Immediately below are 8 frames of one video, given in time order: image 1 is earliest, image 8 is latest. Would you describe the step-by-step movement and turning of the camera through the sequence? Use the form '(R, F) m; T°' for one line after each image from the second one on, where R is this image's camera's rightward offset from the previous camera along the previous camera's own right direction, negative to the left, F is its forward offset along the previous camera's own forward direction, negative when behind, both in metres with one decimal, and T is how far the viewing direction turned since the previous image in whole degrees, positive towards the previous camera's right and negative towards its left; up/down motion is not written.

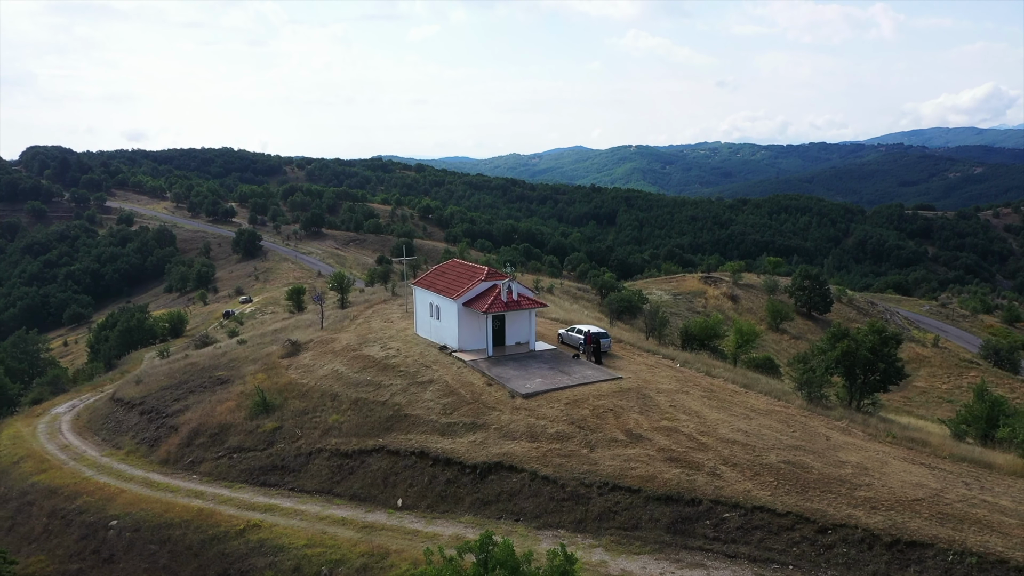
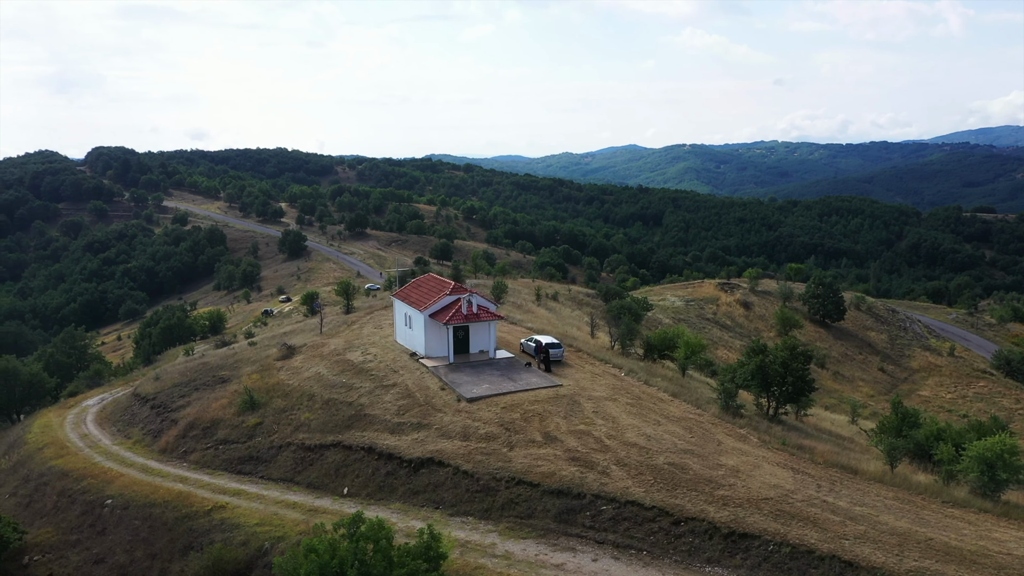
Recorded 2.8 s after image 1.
(+2.9, -2.4) m; -4°
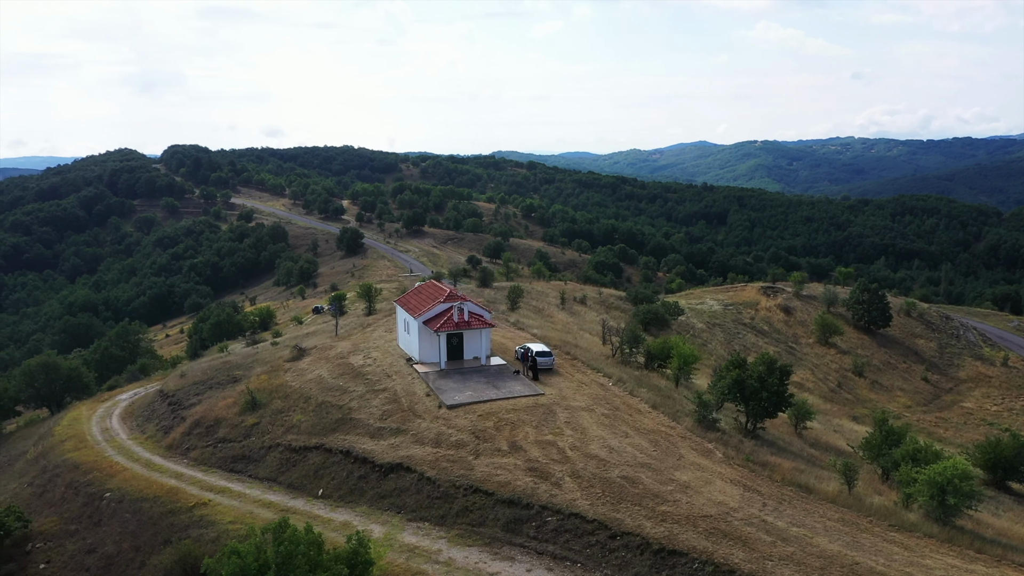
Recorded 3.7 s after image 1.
(+2.4, -0.4) m; -5°
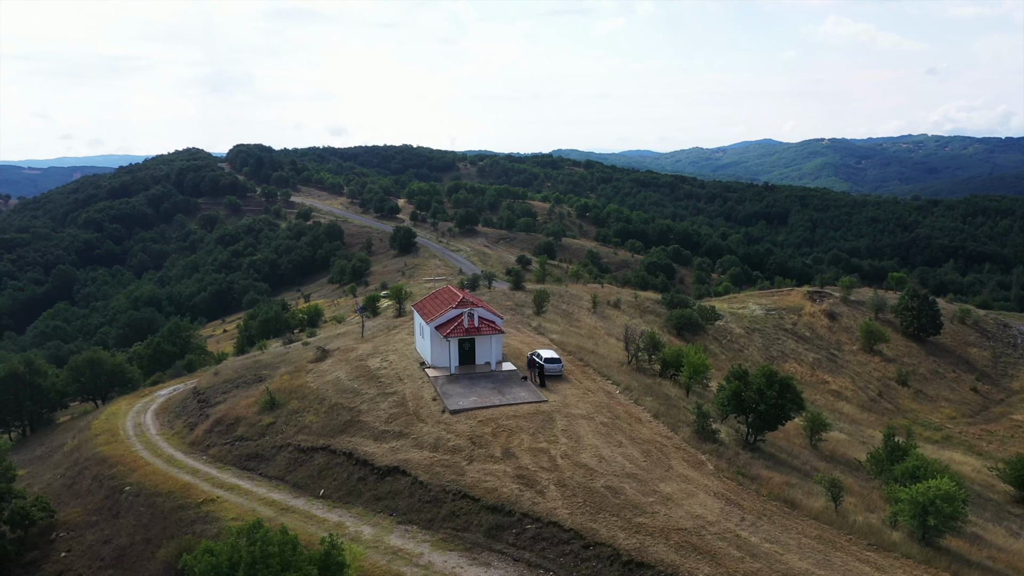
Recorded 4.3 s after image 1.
(+1.6, -0.3) m; -4°
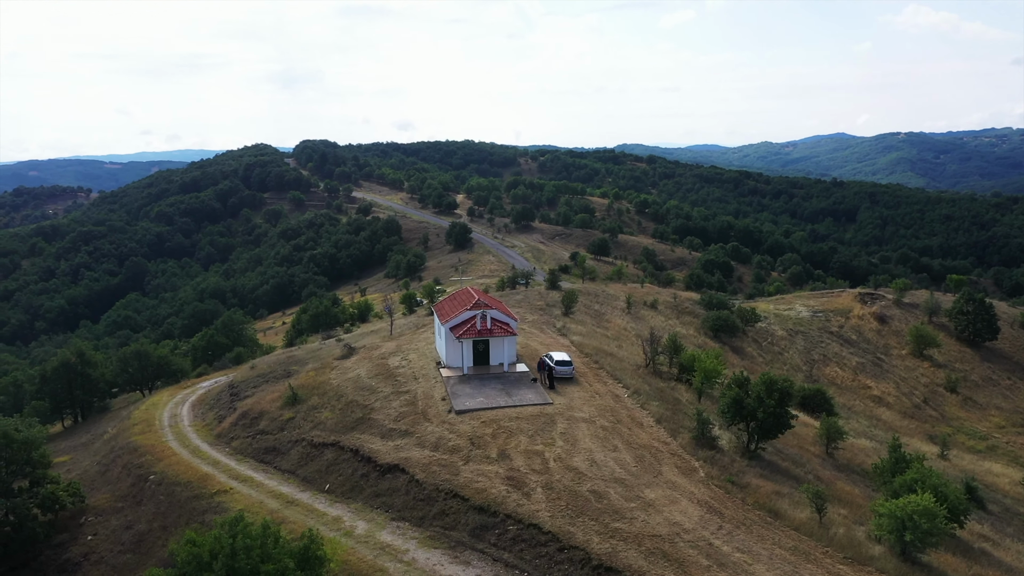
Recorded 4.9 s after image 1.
(+1.7, -0.4) m; -4°
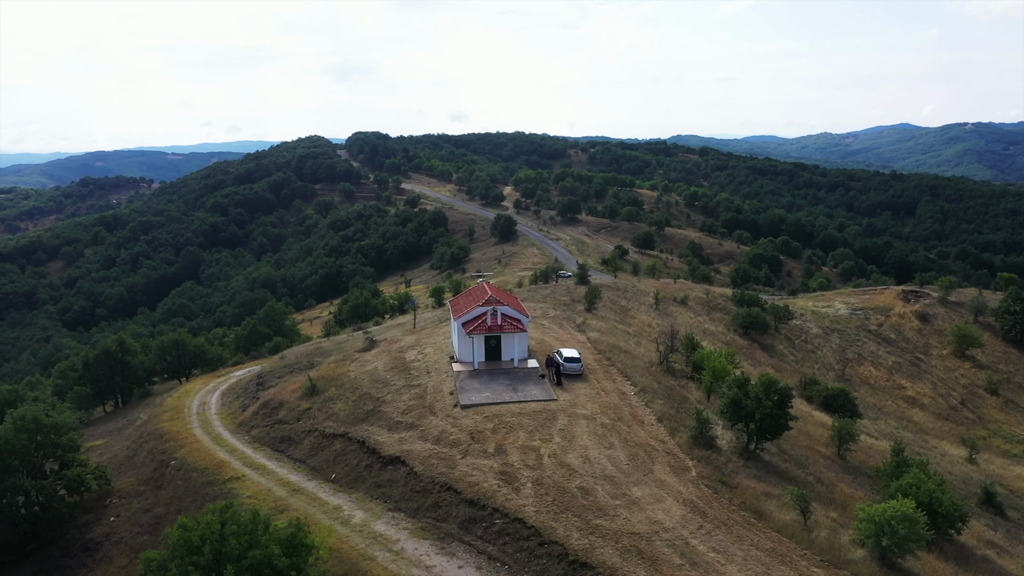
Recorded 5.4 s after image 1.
(+1.4, -0.4) m; -4°
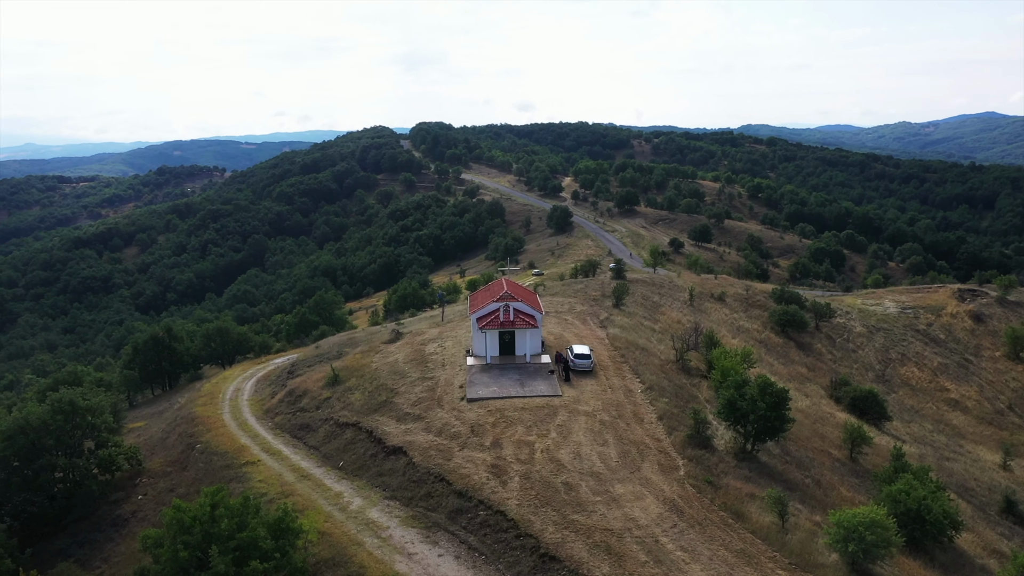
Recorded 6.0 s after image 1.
(+1.8, -0.5) m; -4°
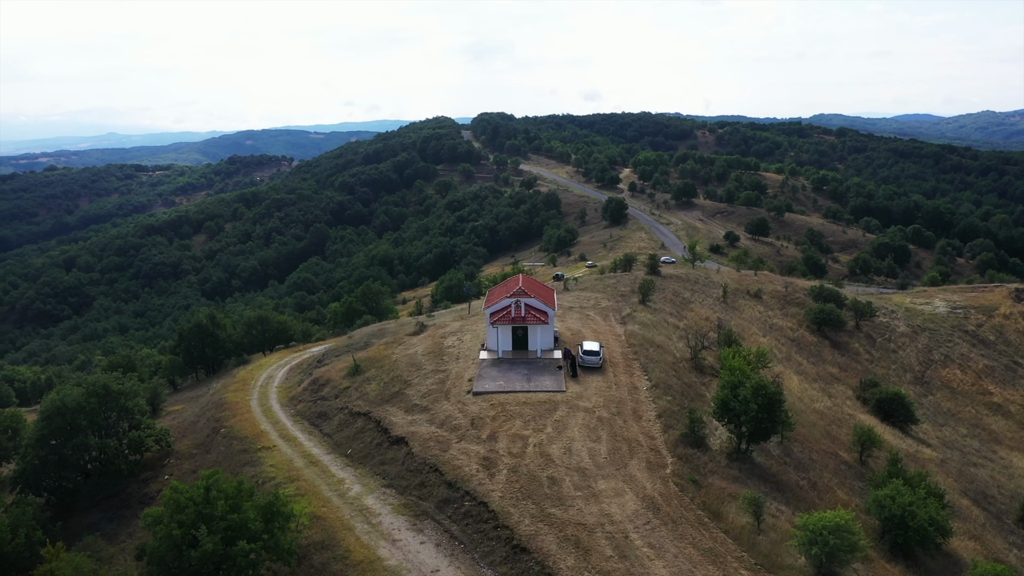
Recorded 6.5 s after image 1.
(+1.8, -0.5) m; -4°
